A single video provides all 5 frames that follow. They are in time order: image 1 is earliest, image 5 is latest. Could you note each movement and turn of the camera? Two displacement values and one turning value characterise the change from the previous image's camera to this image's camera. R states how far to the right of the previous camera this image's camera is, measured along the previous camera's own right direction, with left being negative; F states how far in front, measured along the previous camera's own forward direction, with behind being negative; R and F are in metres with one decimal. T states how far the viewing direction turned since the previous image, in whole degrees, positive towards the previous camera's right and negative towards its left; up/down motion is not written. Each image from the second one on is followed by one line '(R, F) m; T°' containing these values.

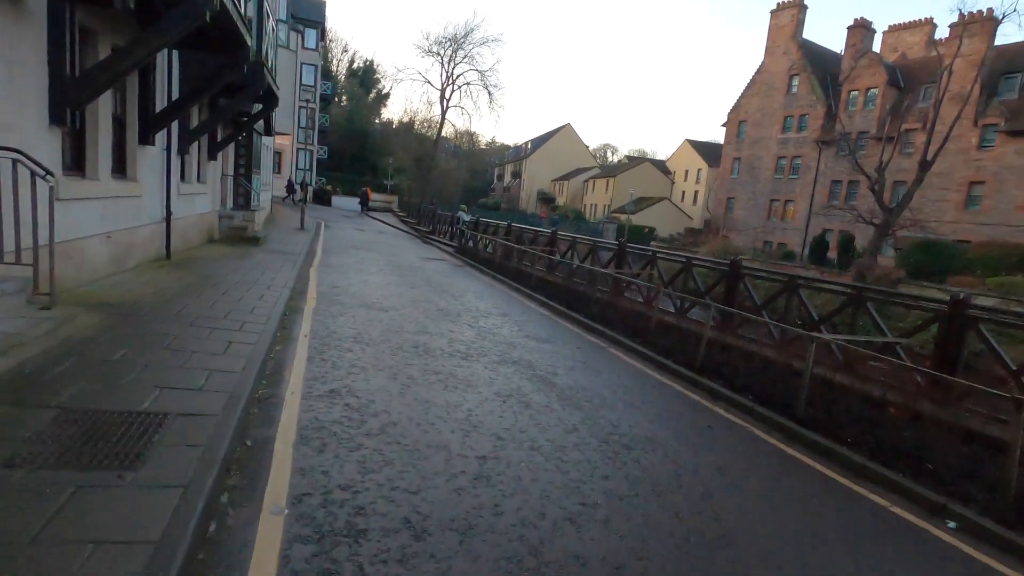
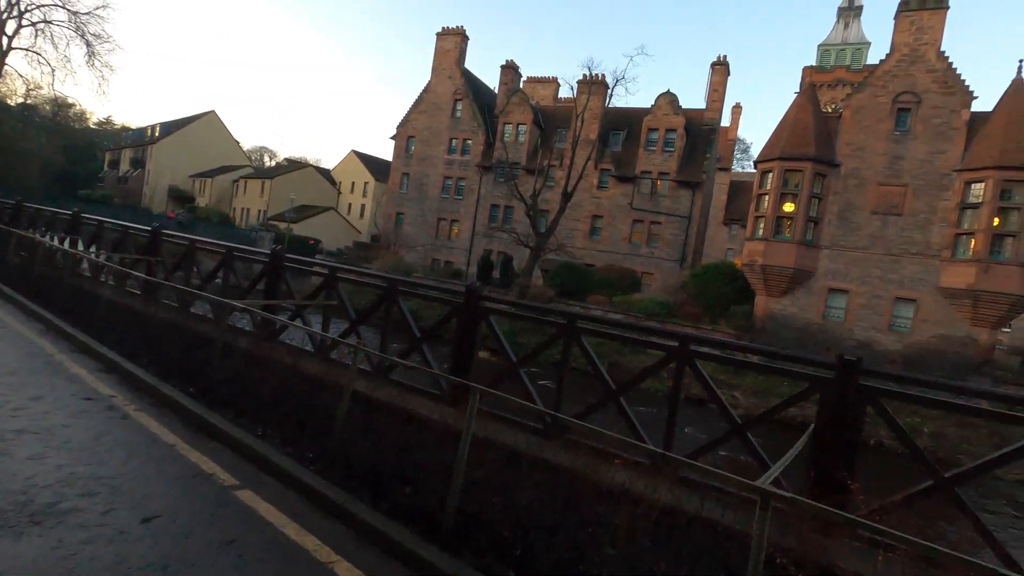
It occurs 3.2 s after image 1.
(+1.2, +5.5) m; +35°
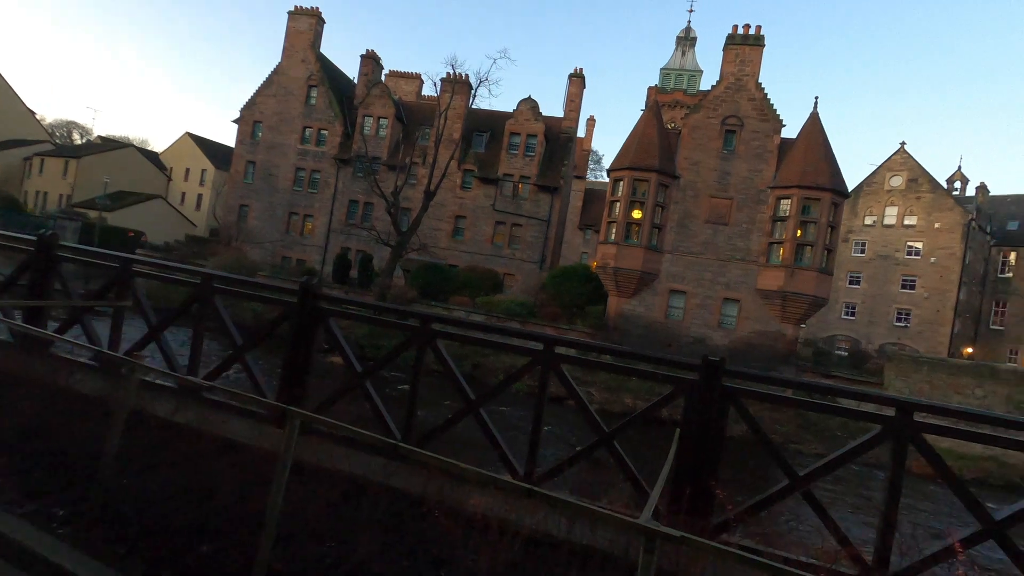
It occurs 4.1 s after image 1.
(+0.2, +0.7) m; +15°
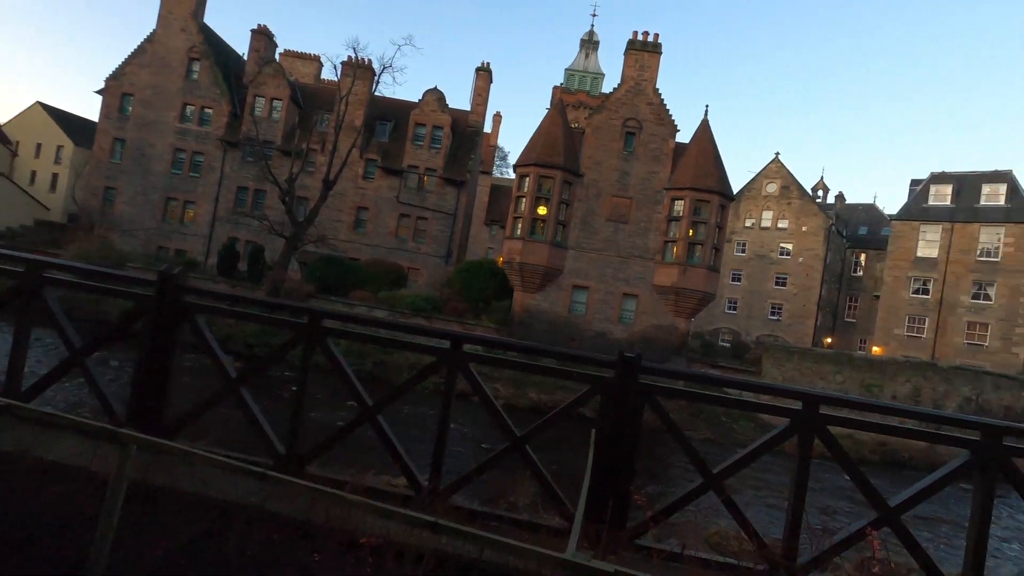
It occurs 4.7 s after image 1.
(0.0, +0.5) m; +10°
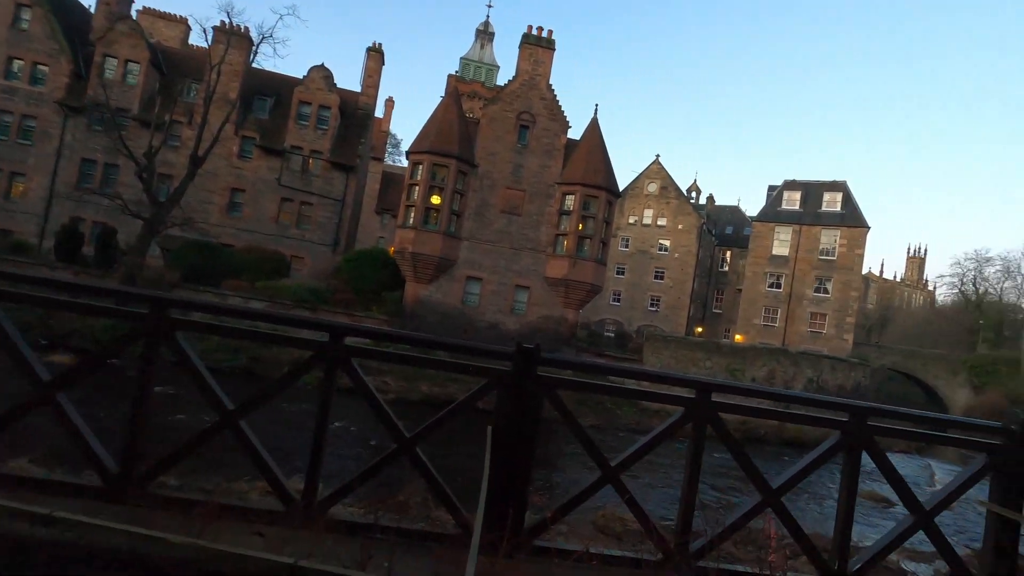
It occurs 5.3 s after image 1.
(0.0, +0.4) m; +11°
